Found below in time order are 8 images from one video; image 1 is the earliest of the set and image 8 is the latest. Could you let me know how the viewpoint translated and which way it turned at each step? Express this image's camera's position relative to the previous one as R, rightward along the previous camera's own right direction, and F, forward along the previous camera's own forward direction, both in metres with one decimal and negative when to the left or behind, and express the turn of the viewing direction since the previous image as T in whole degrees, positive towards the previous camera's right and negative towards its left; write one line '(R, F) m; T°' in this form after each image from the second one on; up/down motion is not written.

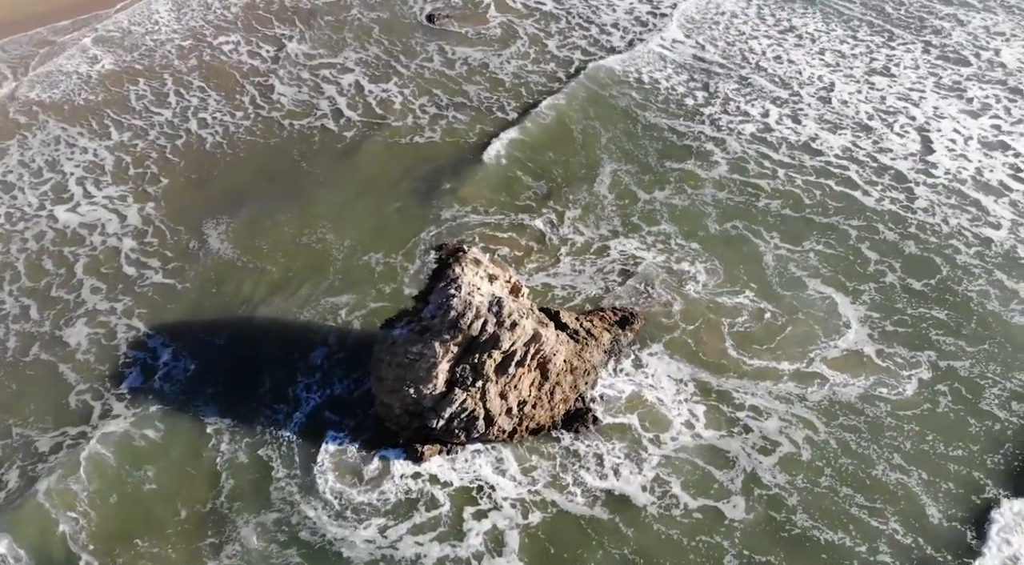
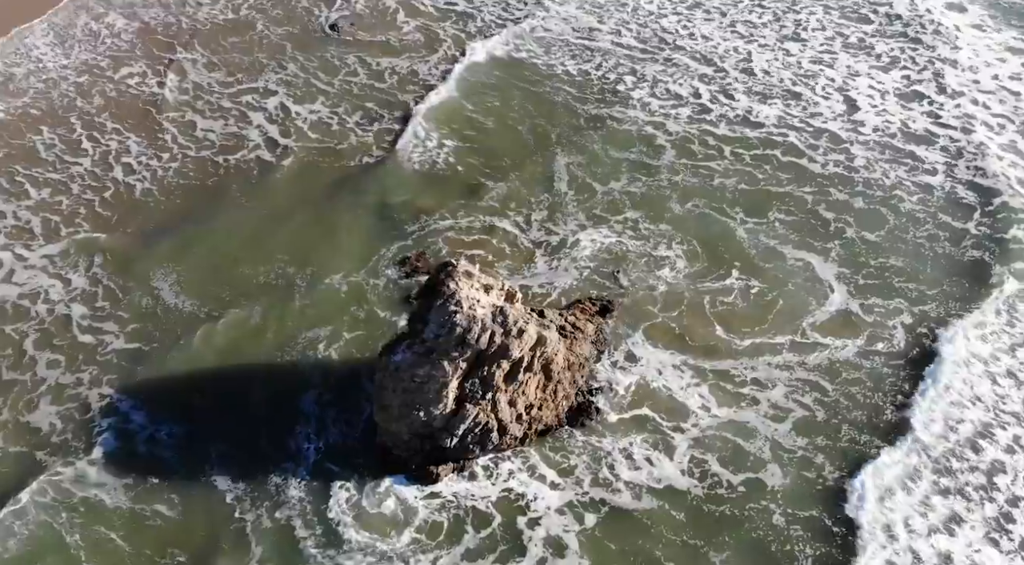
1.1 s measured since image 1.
(-2.7, 0.0) m; +9°
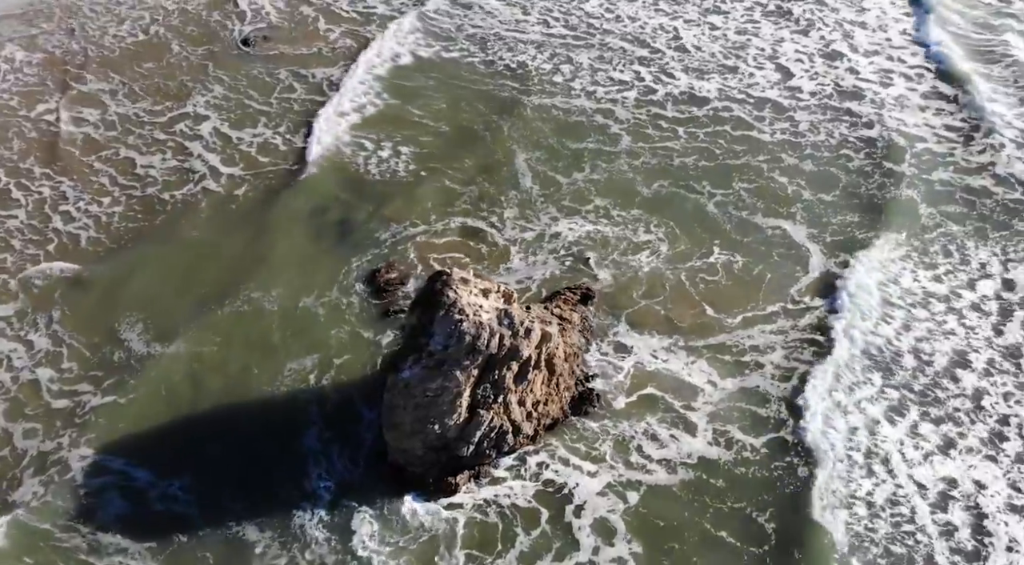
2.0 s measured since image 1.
(-2.6, 0.0) m; +9°
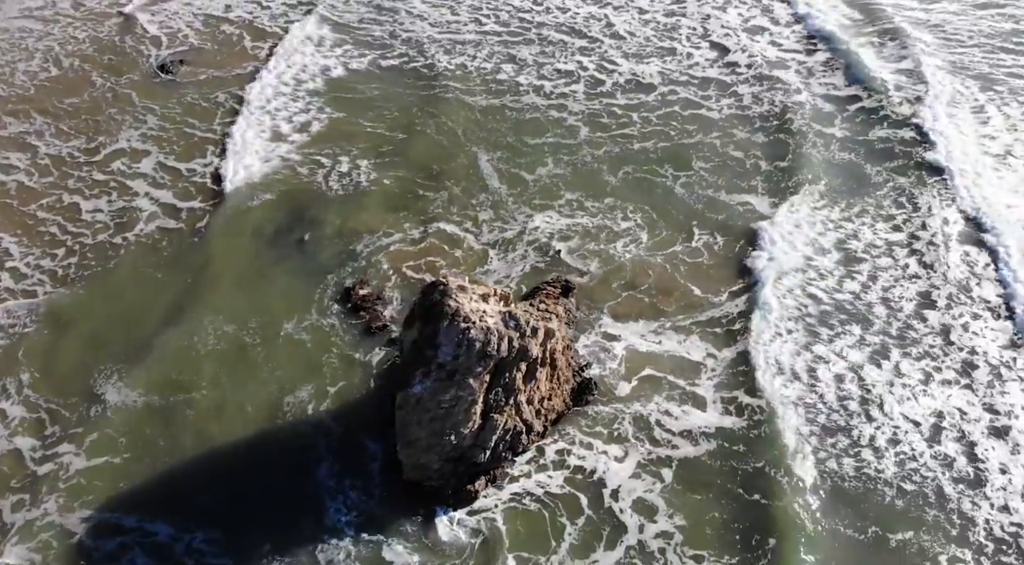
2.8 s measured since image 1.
(-2.5, +0.1) m; +8°
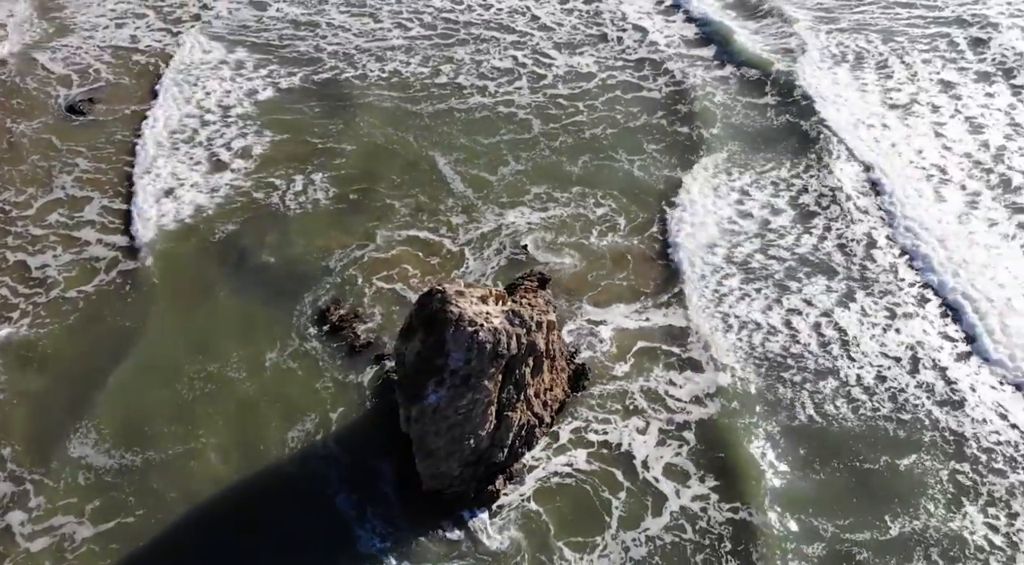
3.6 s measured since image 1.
(-2.7, +0.1) m; +9°
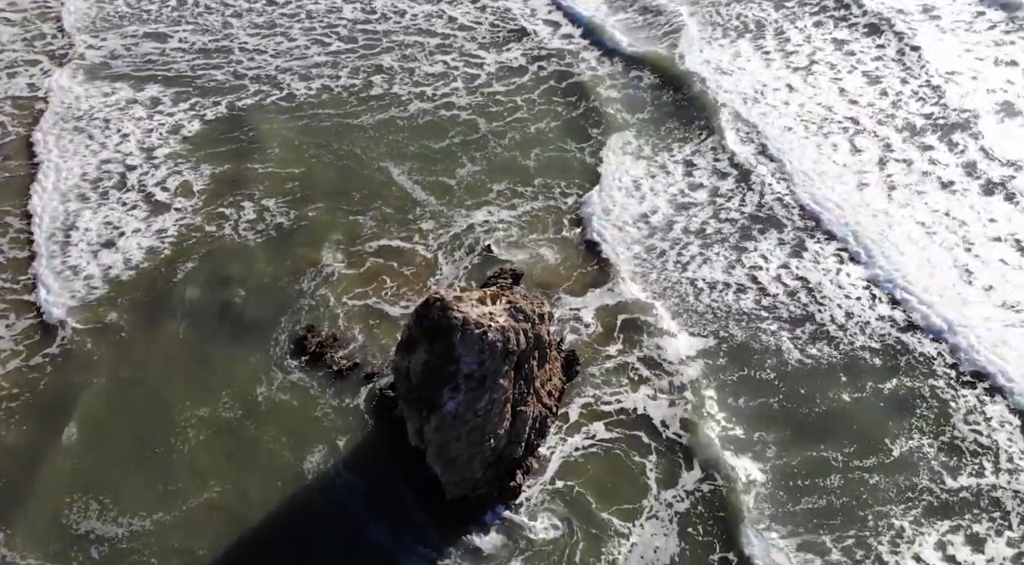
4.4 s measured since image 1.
(-3.0, +0.1) m; +10°
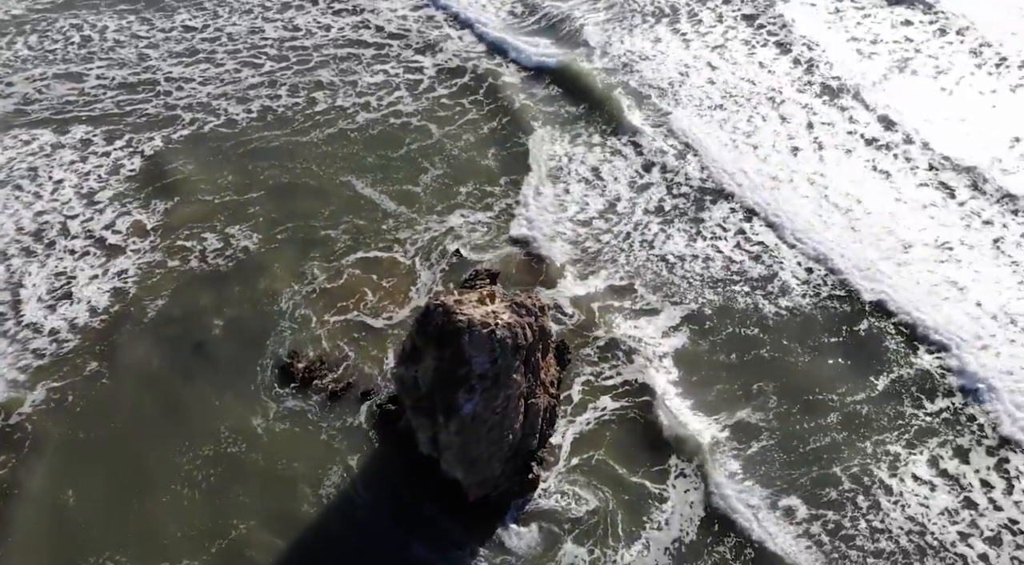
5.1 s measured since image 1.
(-2.5, +0.1) m; +9°
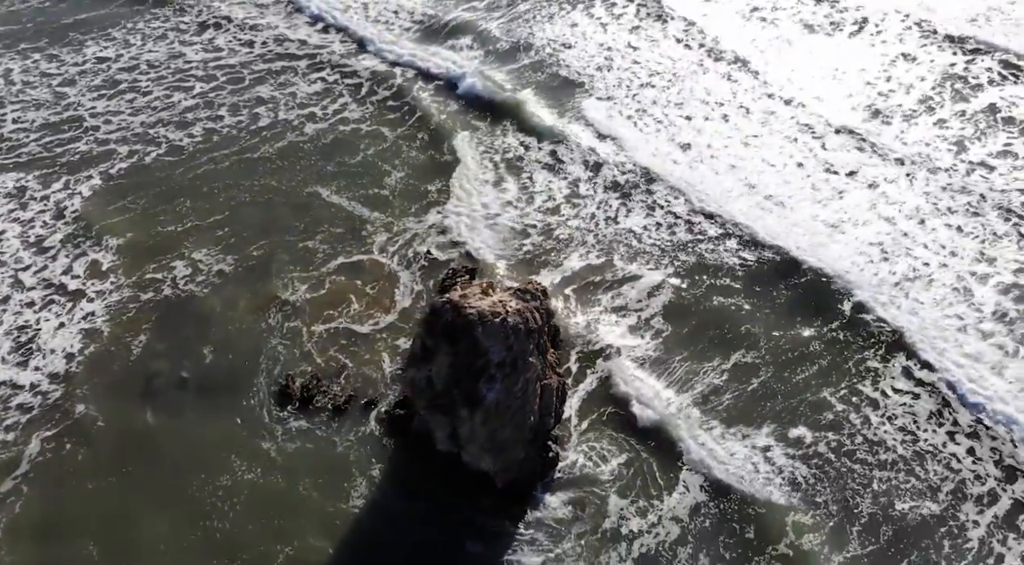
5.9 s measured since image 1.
(-2.8, 0.0) m; +9°
